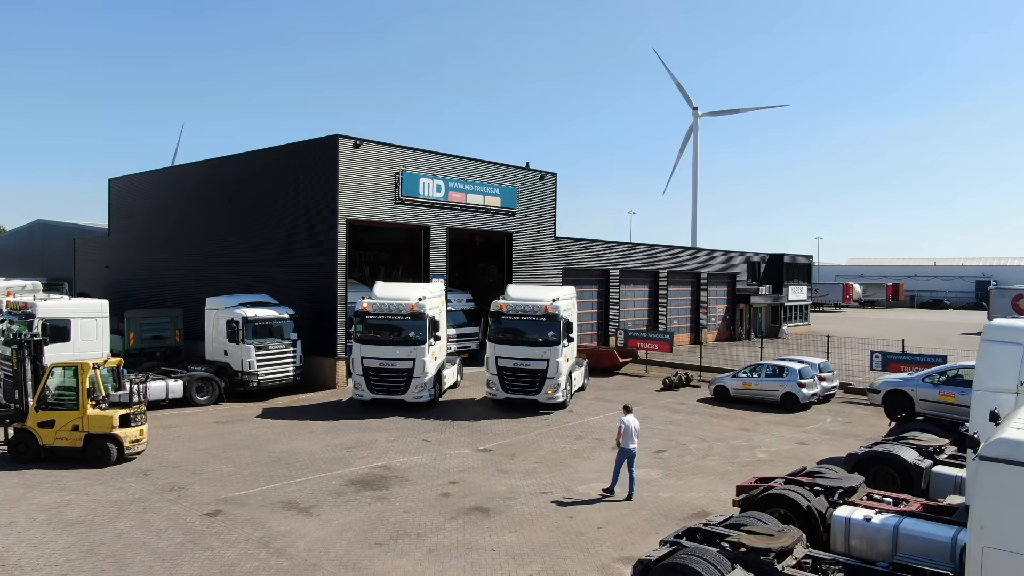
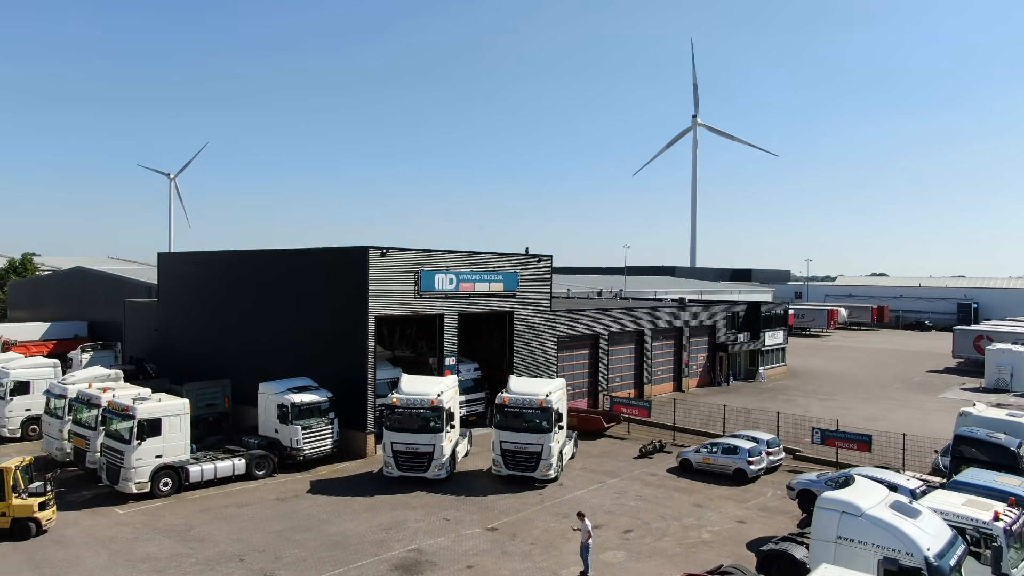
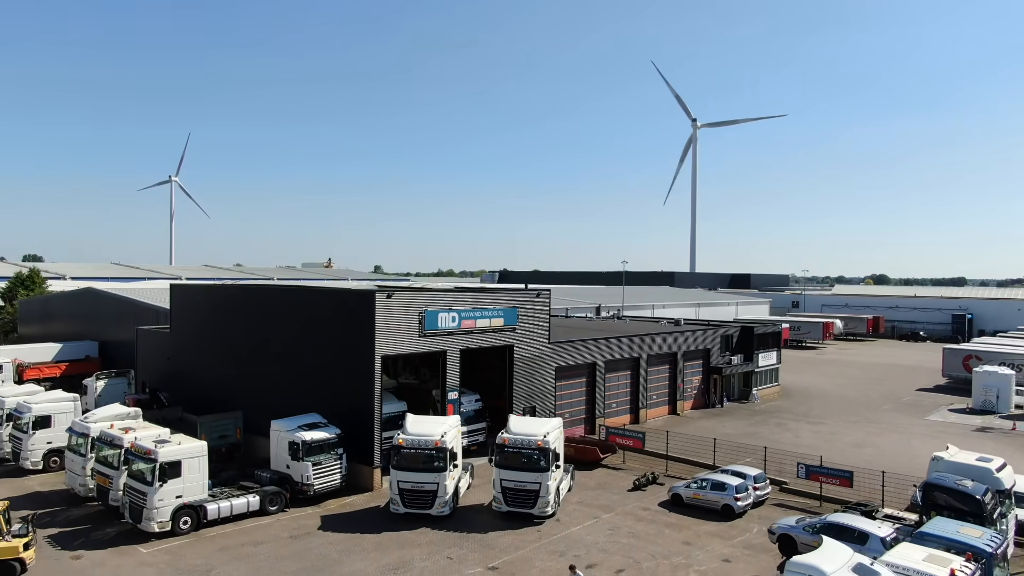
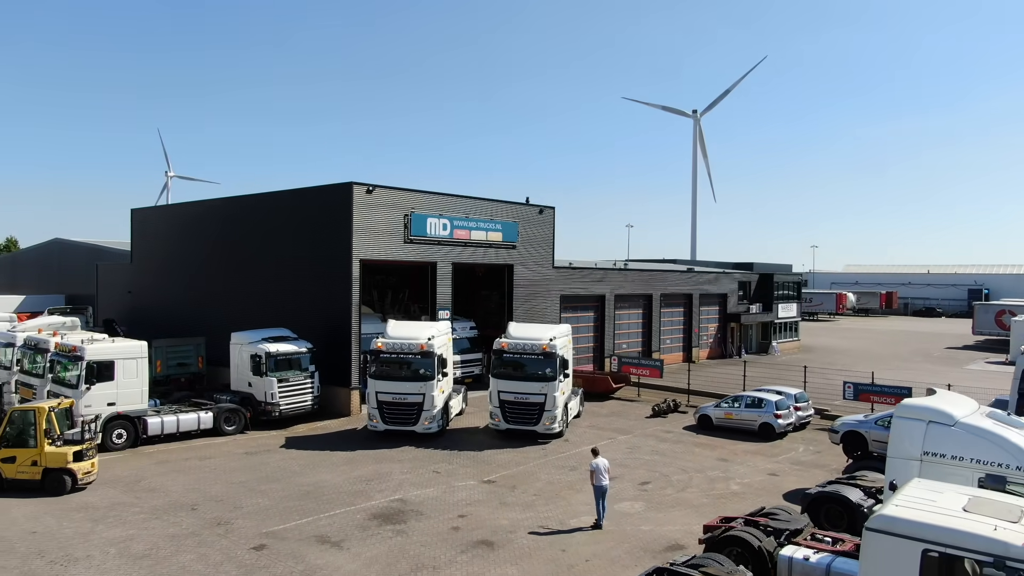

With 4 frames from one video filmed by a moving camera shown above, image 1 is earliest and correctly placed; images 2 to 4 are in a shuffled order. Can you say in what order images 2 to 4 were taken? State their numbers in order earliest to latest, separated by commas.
4, 2, 3
